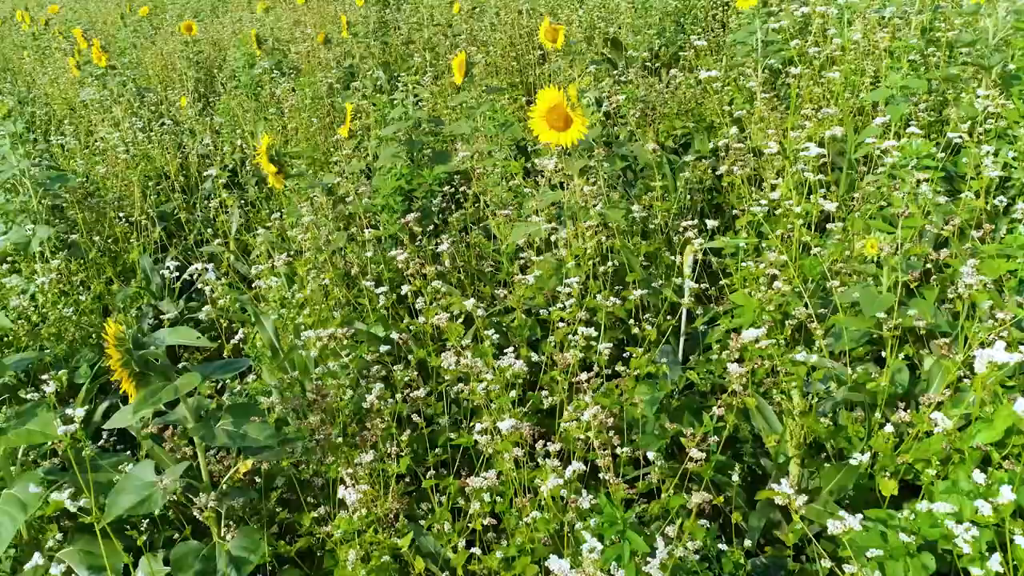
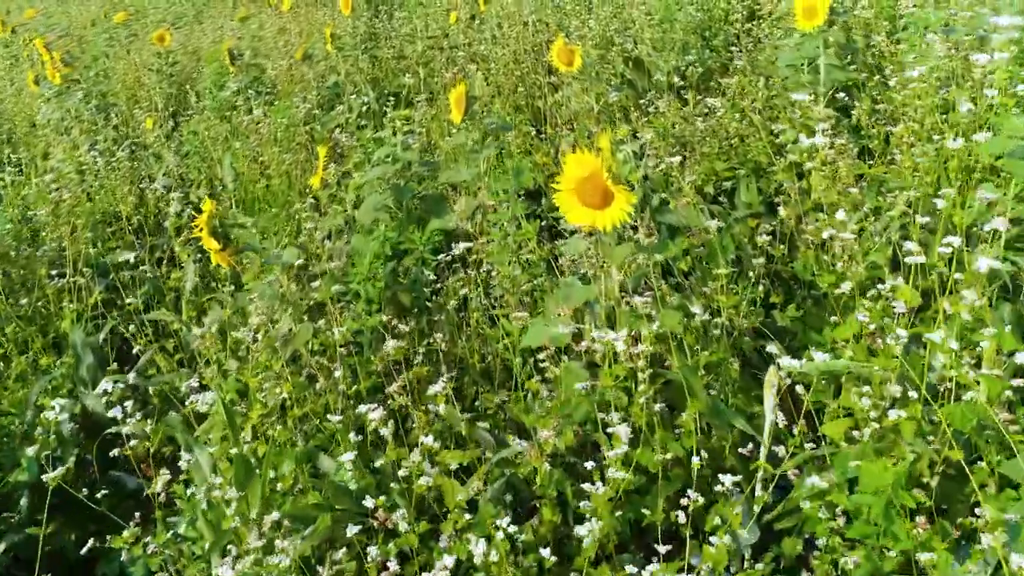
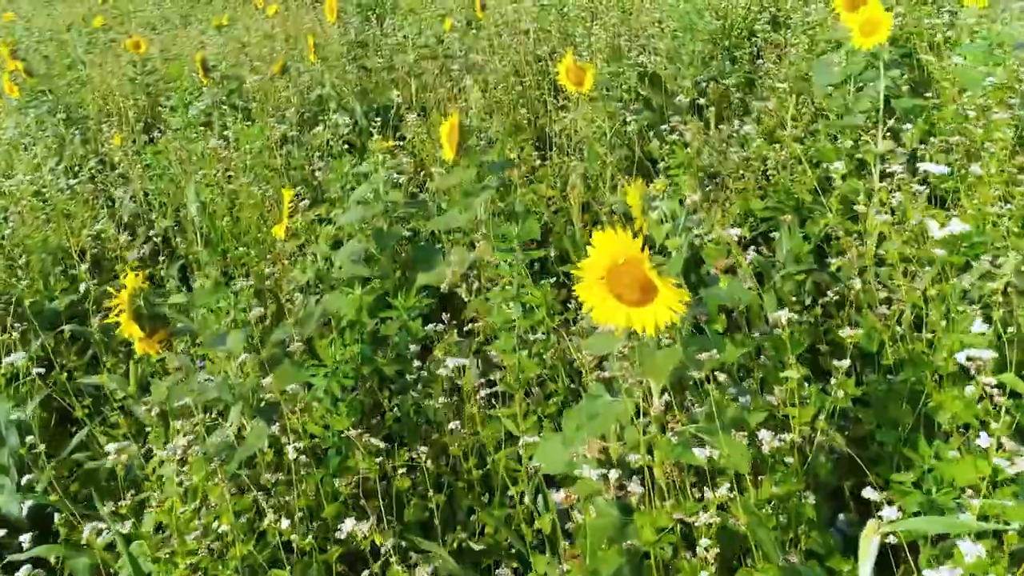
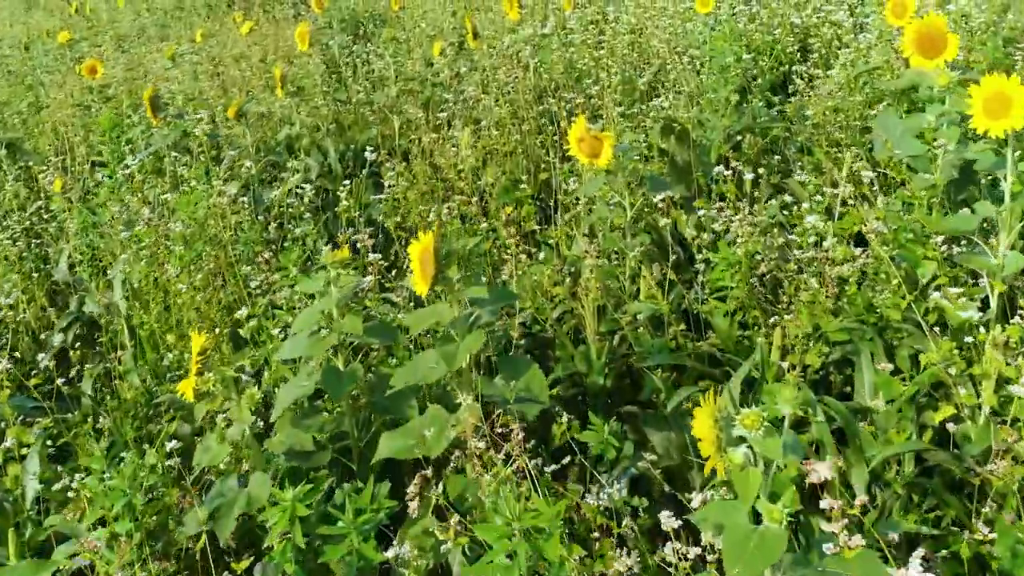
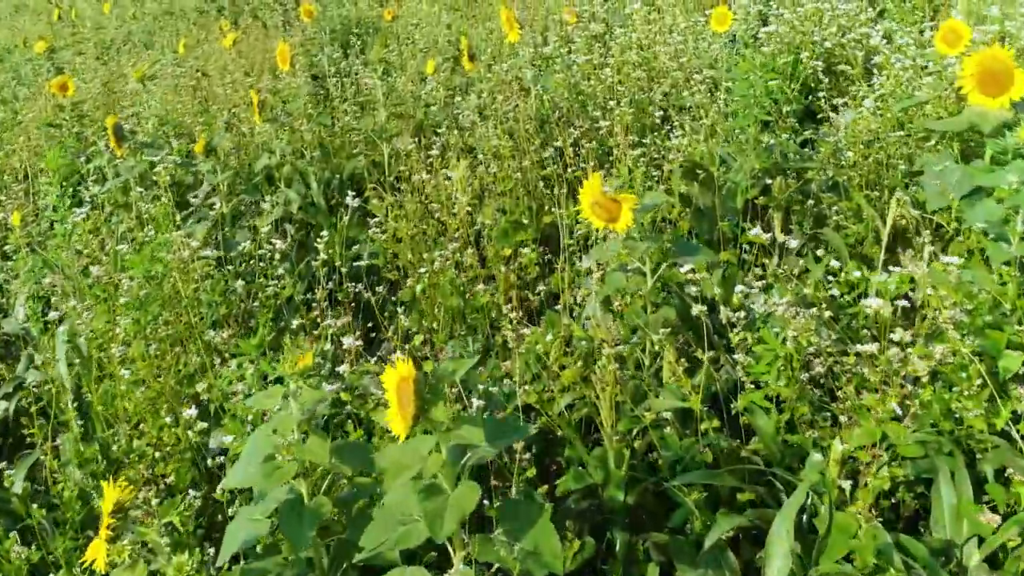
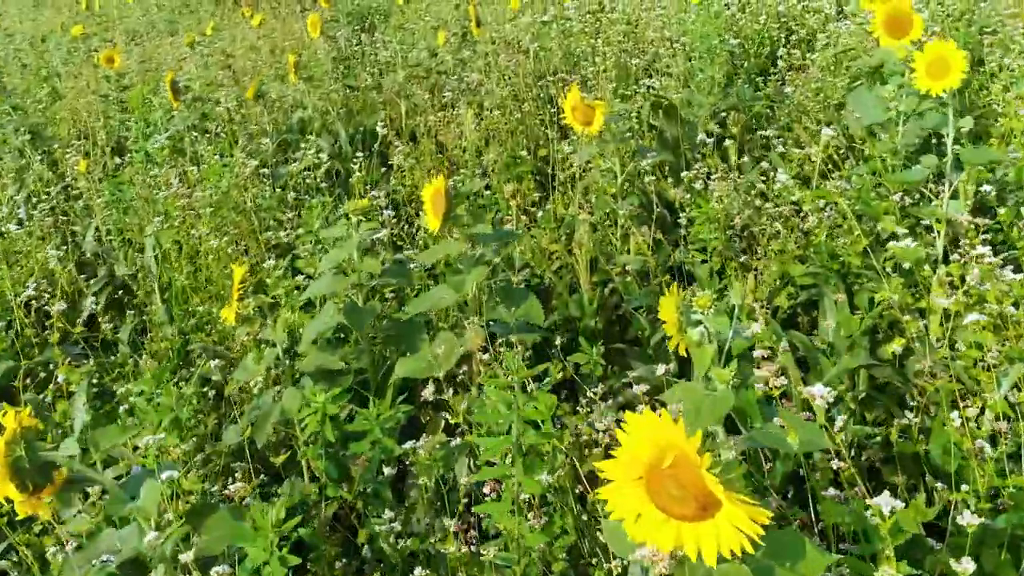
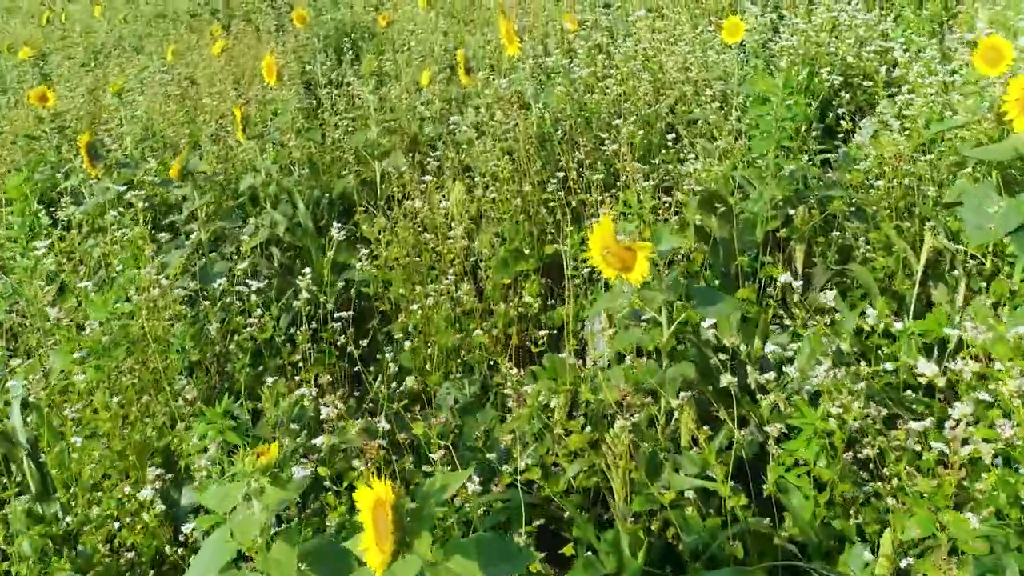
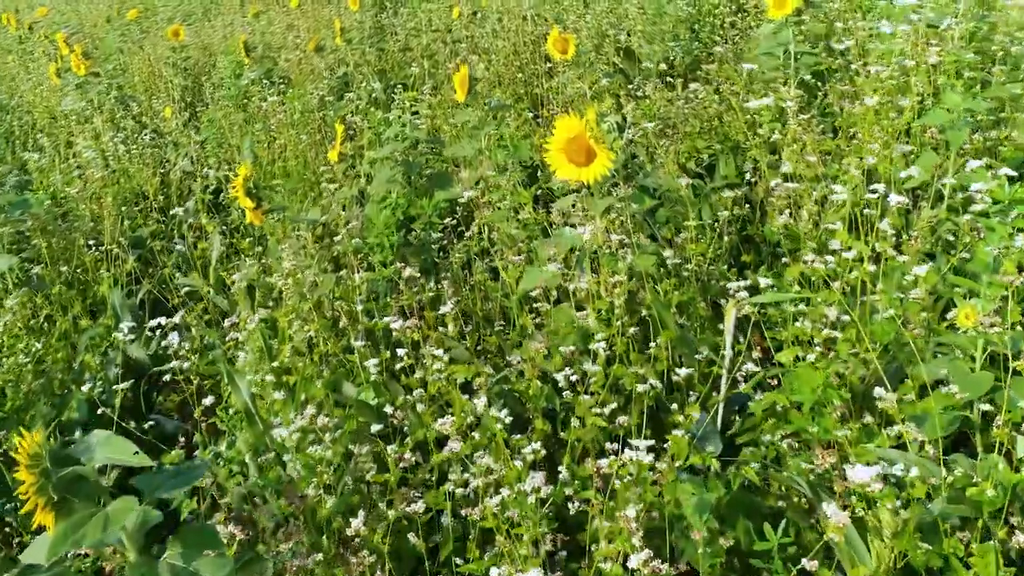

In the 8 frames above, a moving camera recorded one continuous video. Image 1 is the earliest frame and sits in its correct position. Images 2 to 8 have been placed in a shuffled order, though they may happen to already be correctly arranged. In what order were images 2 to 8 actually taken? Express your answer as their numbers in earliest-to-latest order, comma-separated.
8, 2, 3, 6, 4, 5, 7
